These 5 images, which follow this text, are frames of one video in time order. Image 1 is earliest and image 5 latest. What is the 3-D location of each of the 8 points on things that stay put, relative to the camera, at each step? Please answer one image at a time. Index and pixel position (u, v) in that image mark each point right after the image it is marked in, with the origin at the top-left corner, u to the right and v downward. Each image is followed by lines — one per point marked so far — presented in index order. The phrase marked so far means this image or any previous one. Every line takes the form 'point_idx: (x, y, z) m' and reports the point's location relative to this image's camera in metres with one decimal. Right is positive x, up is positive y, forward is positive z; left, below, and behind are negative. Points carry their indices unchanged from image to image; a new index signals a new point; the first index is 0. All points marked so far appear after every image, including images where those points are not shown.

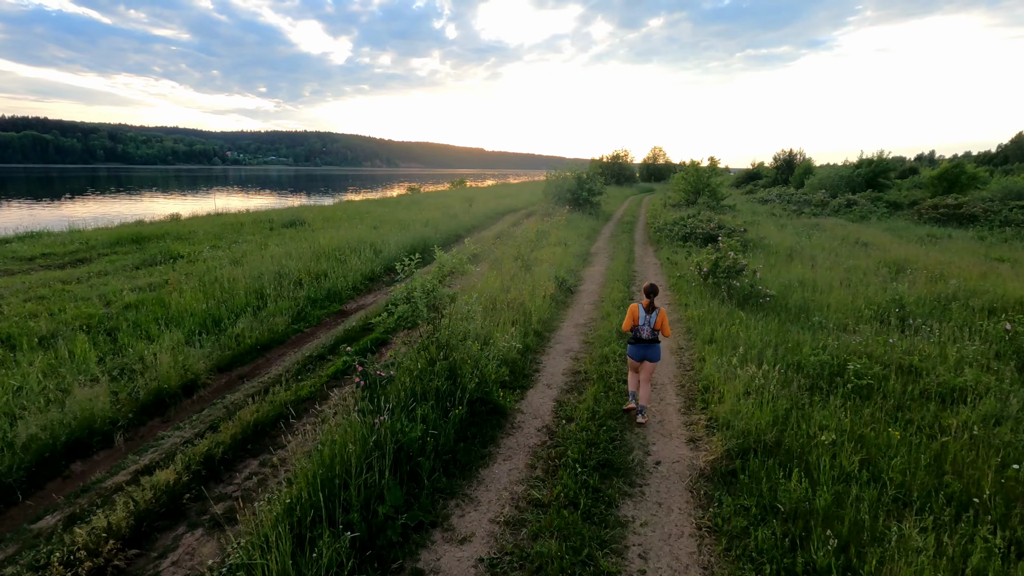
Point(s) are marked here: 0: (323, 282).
0: (-3.4, +0.1, +9.7) m
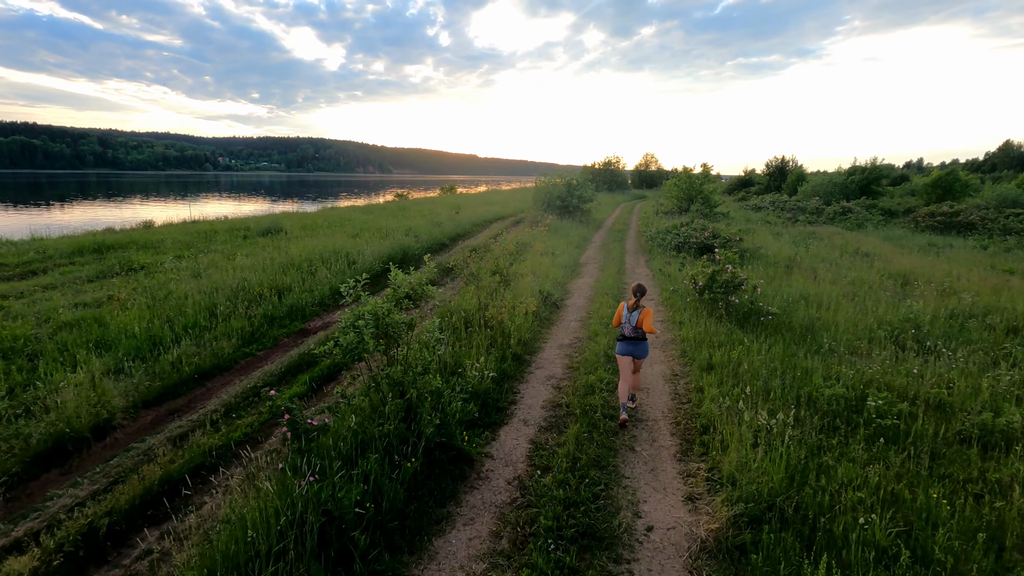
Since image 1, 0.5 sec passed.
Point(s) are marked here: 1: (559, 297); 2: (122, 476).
0: (-3.8, -0.2, +8.8) m
1: (+0.9, -0.2, +10.0) m
2: (-3.0, -1.4, +4.1) m
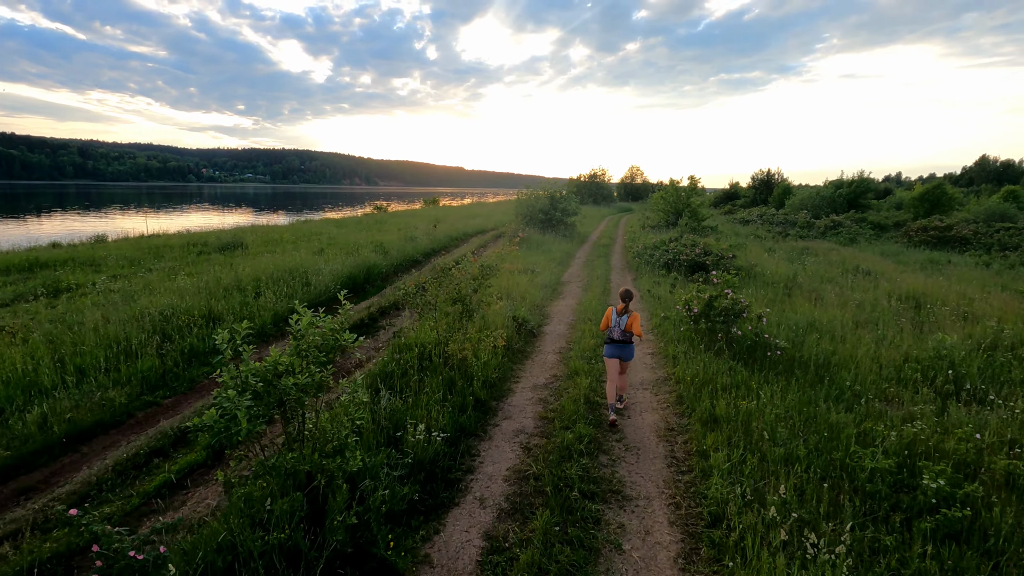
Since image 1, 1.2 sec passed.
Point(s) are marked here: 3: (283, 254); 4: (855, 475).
0: (-4.2, -0.6, +7.6) m
1: (+0.4, -0.6, +8.8) m
2: (-3.3, -1.7, +2.8) m
3: (-6.2, +0.9, +14.5) m
4: (+2.5, -1.3, +3.8) m
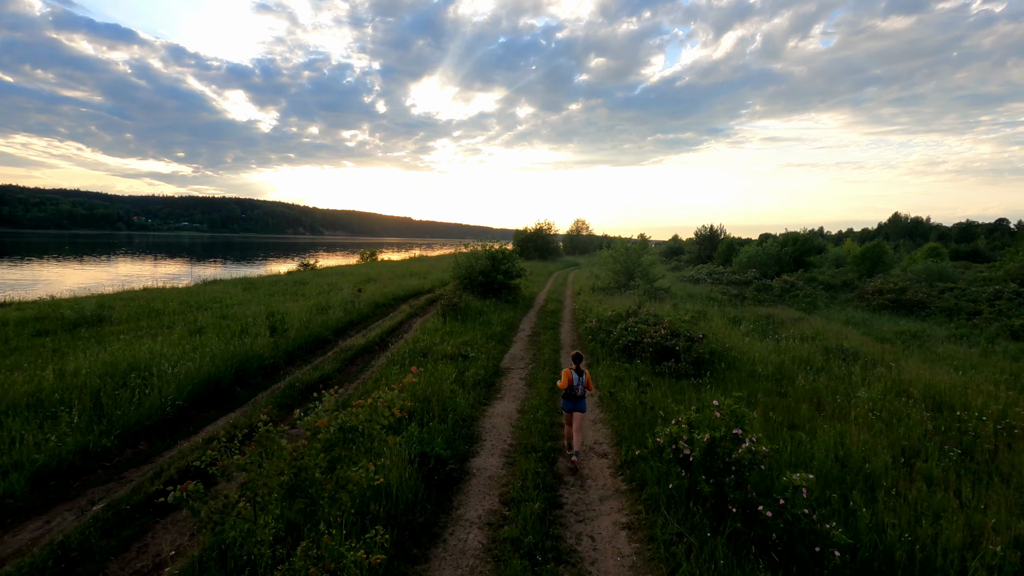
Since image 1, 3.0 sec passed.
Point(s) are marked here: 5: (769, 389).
0: (-5.1, -1.9, +4.5) m
1: (-0.6, -2.0, +6.1) m
2: (-3.8, -2.6, -0.3) m
3: (-7.8, -1.0, +11.3) m
4: (+1.9, -2.3, +1.3) m
5: (+4.0, -1.5, +8.2) m
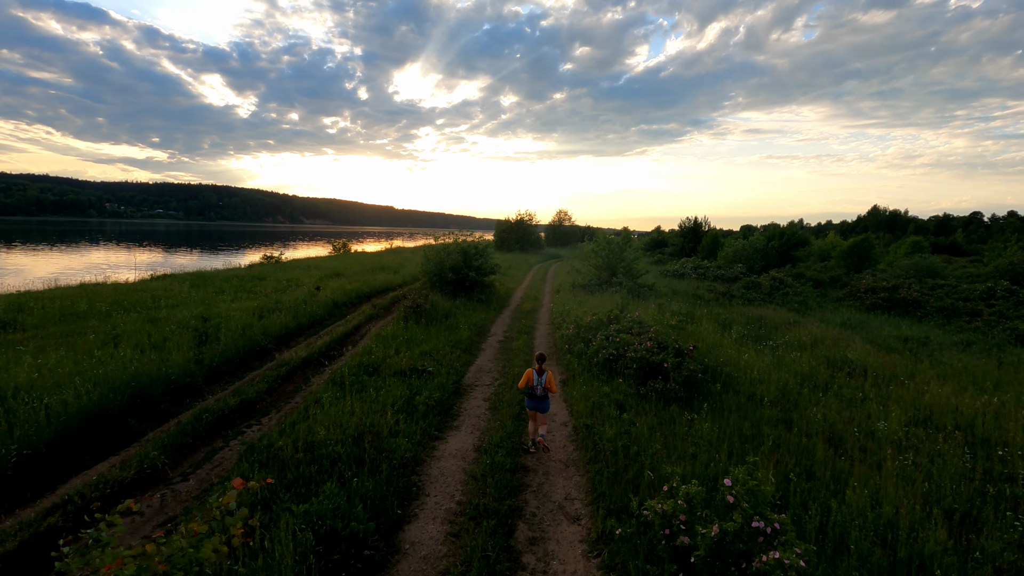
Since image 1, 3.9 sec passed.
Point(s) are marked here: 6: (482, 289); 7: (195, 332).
0: (-5.6, -2.1, +2.8) m
1: (-1.1, -2.2, +4.6) m
2: (-4.1, -2.9, -1.8) m
3: (-8.5, -1.1, +9.6) m
4: (+1.6, -2.6, -0.1) m
5: (+3.4, -1.7, +6.8) m
6: (-1.0, 0.0, +19.7) m
7: (-6.5, -0.9, +10.9) m
